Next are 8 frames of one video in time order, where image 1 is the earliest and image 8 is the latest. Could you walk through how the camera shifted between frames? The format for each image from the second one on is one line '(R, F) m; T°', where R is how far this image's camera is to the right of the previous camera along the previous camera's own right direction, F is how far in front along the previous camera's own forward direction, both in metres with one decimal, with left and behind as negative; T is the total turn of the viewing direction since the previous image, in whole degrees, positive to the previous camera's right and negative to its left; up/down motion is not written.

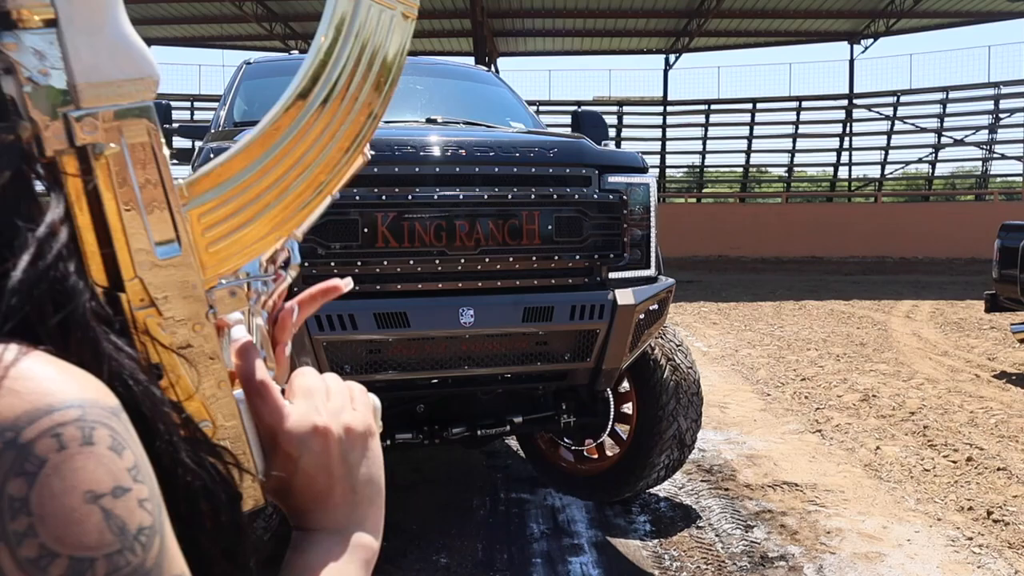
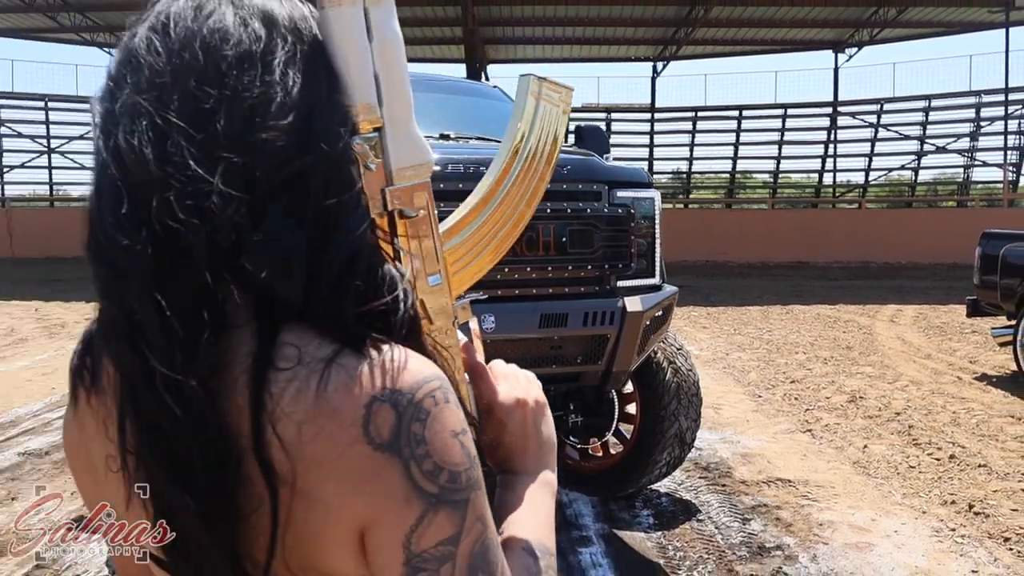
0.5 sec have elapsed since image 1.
(-0.1, -0.2) m; +1°
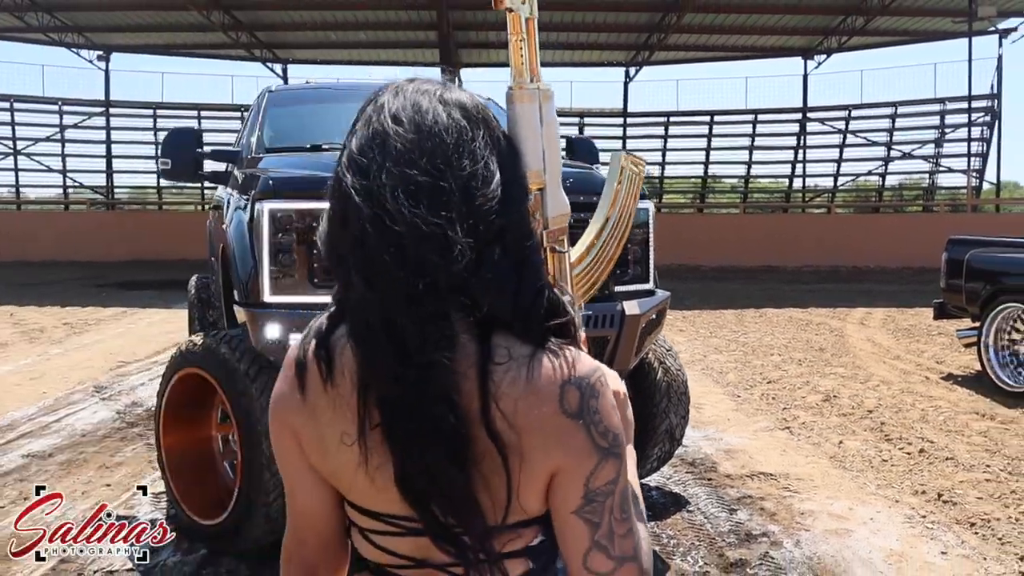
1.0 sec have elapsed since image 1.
(-0.1, -0.2) m; +2°
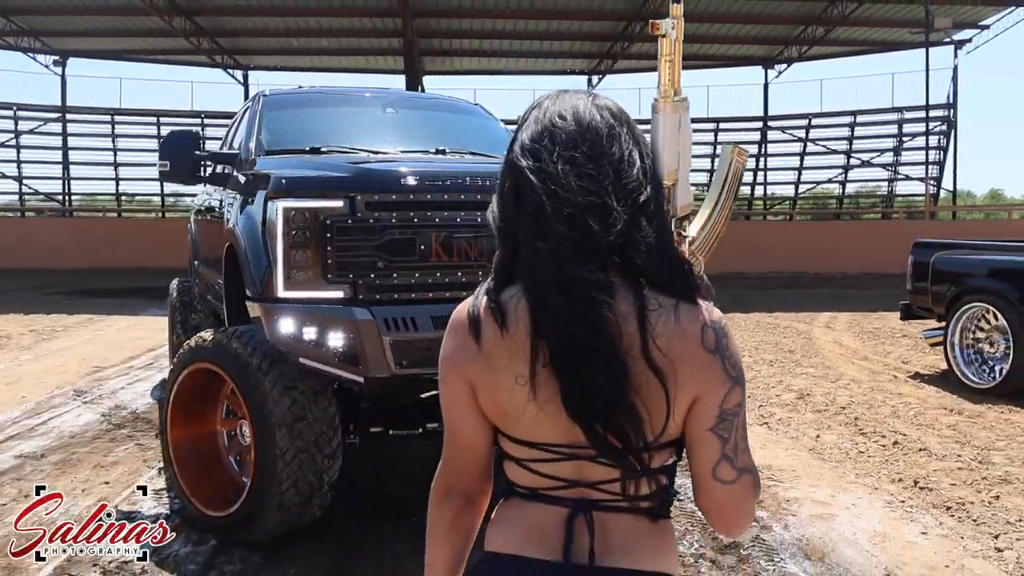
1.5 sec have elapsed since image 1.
(-0.2, -0.1) m; +2°
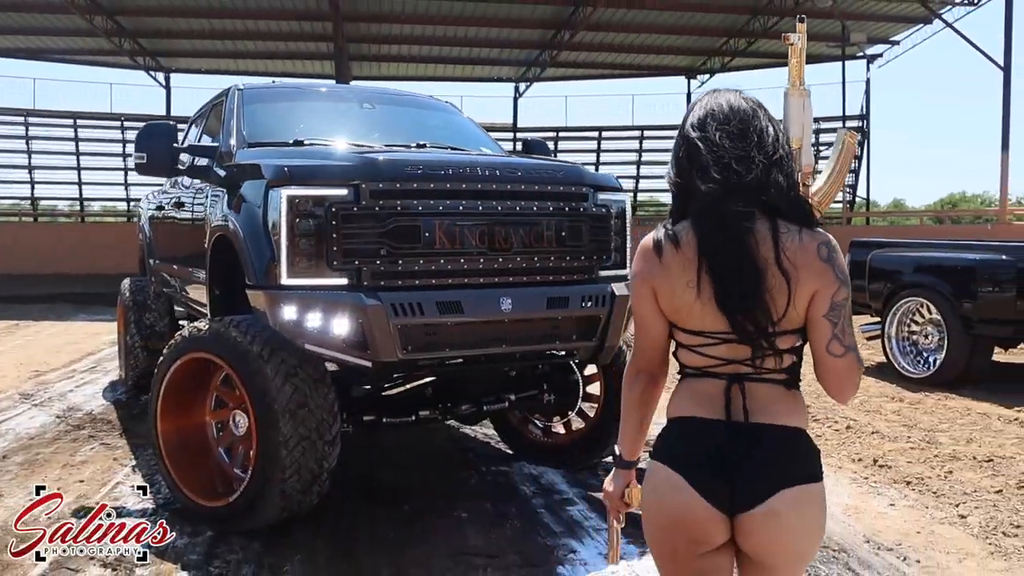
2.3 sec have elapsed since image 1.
(-0.3, -0.1) m; +5°
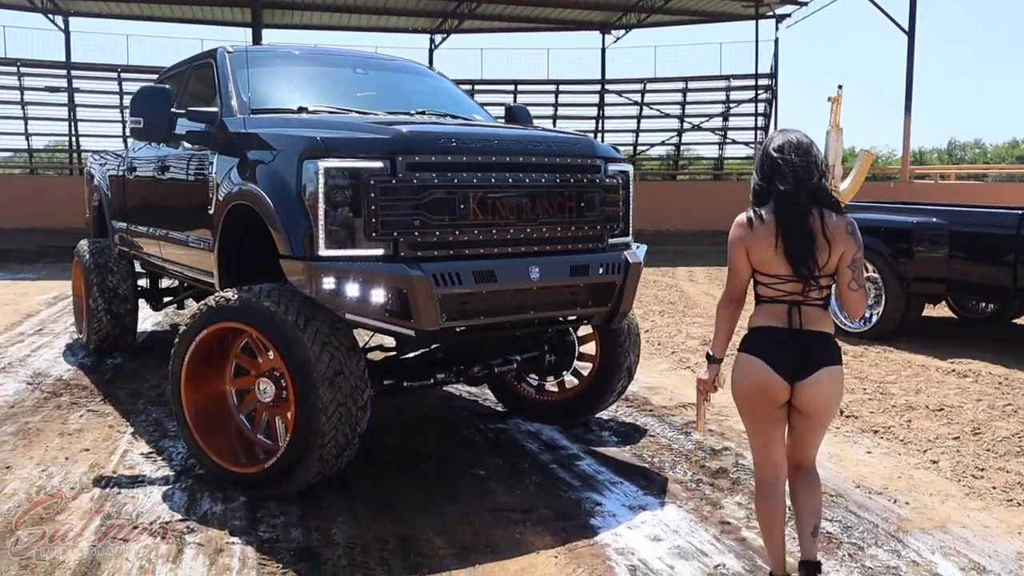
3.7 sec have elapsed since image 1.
(-0.5, -0.2) m; +6°
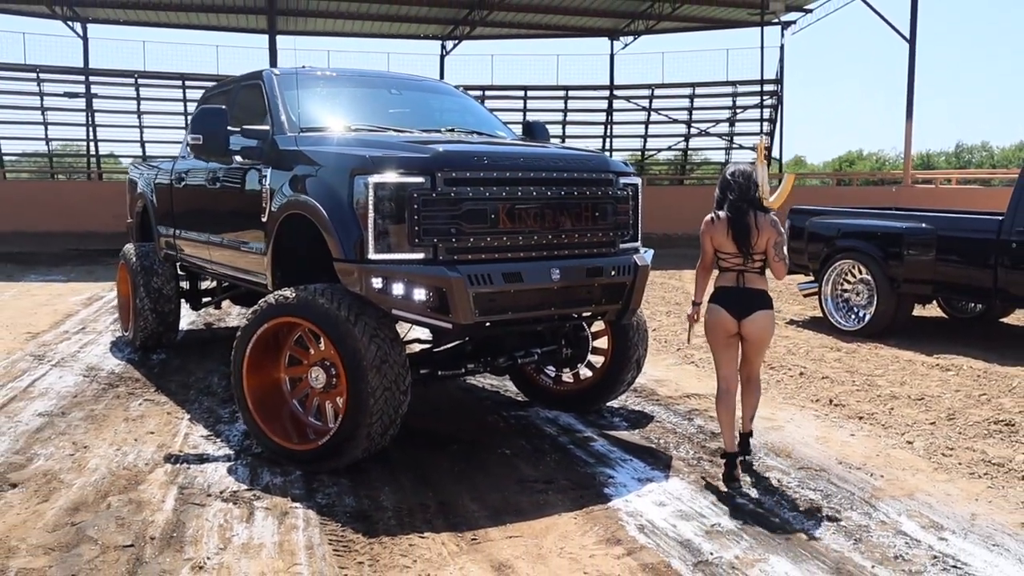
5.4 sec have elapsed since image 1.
(-0.1, -0.5) m; 0°
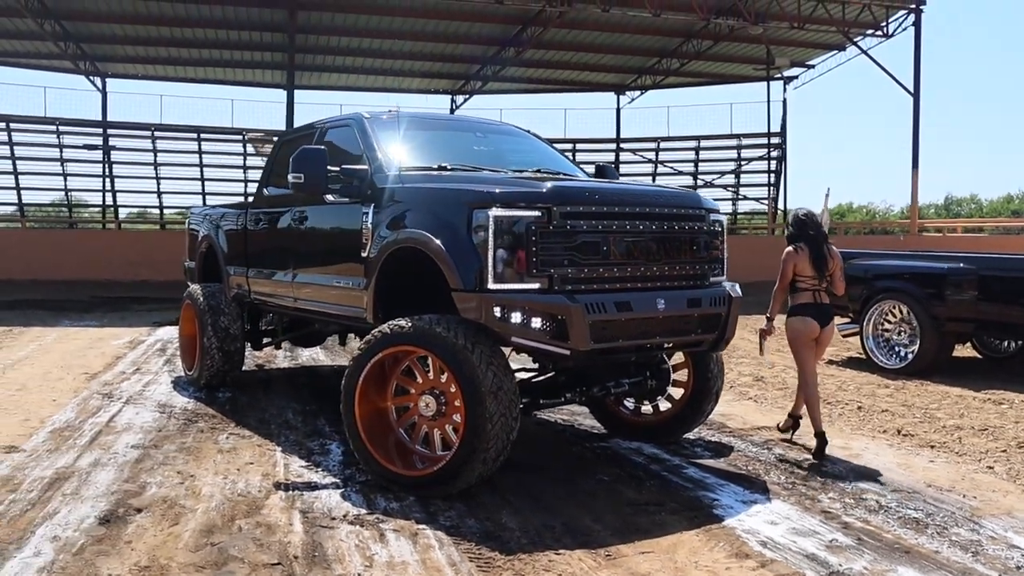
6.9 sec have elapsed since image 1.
(-0.6, -0.2) m; 0°
